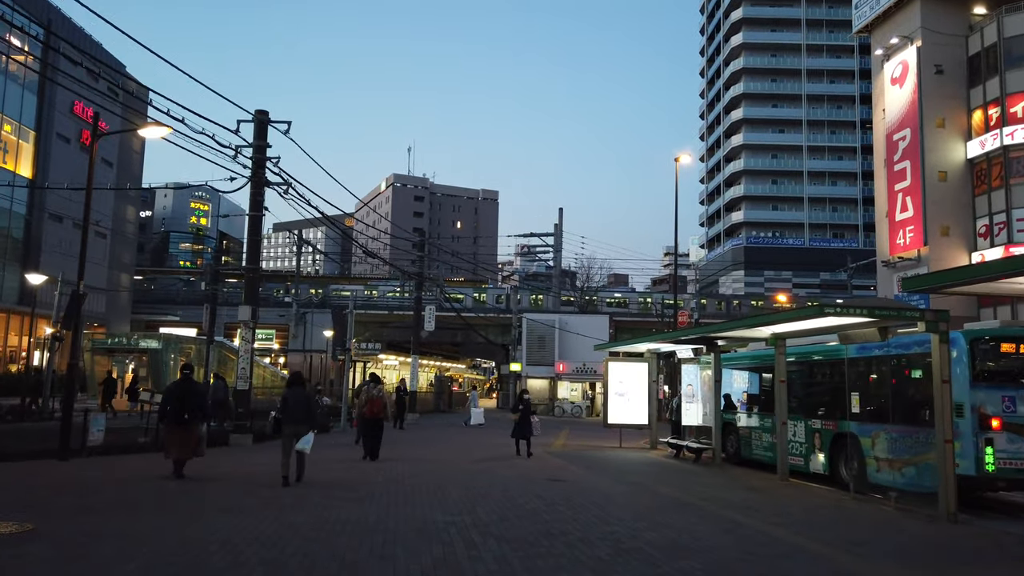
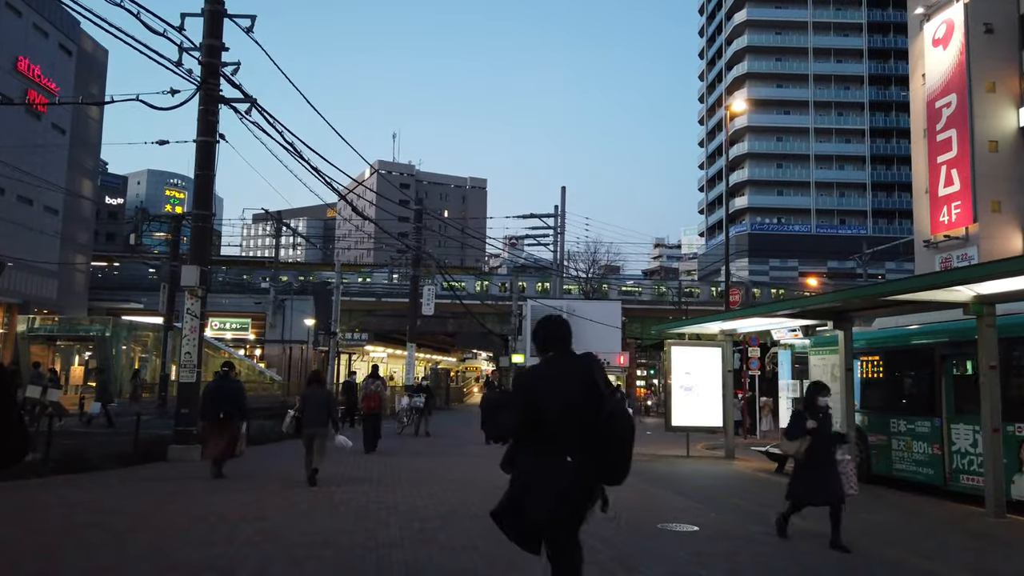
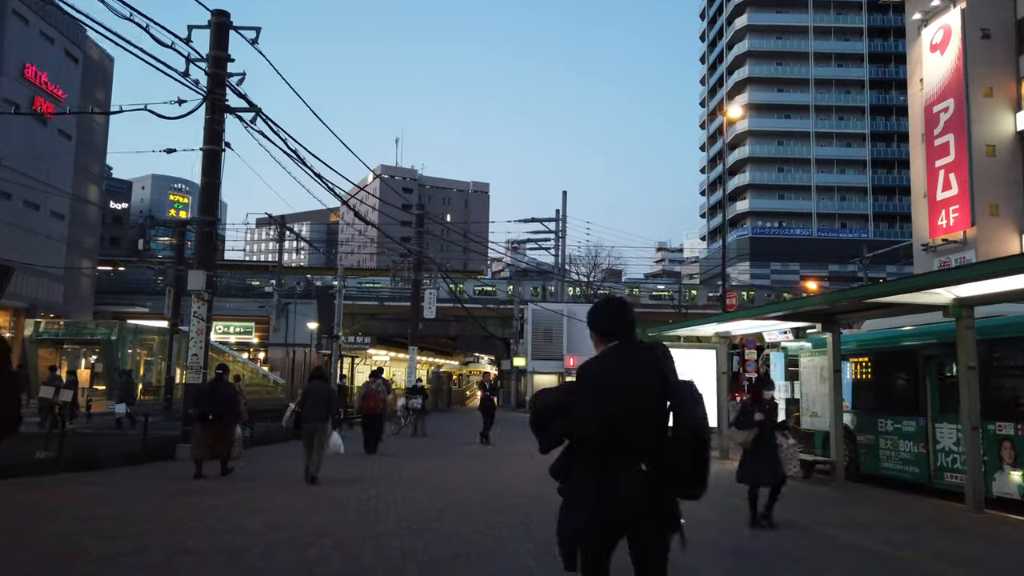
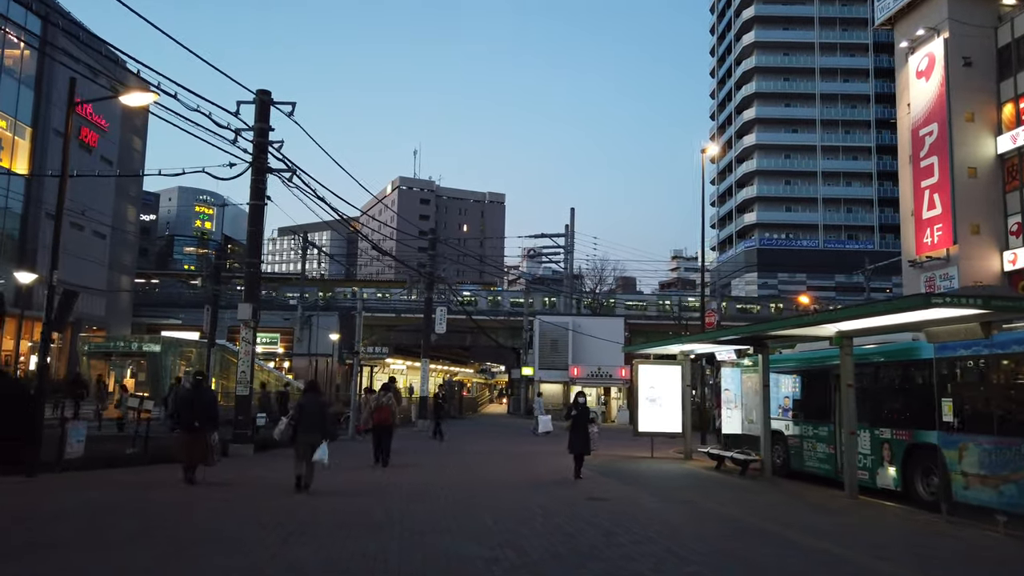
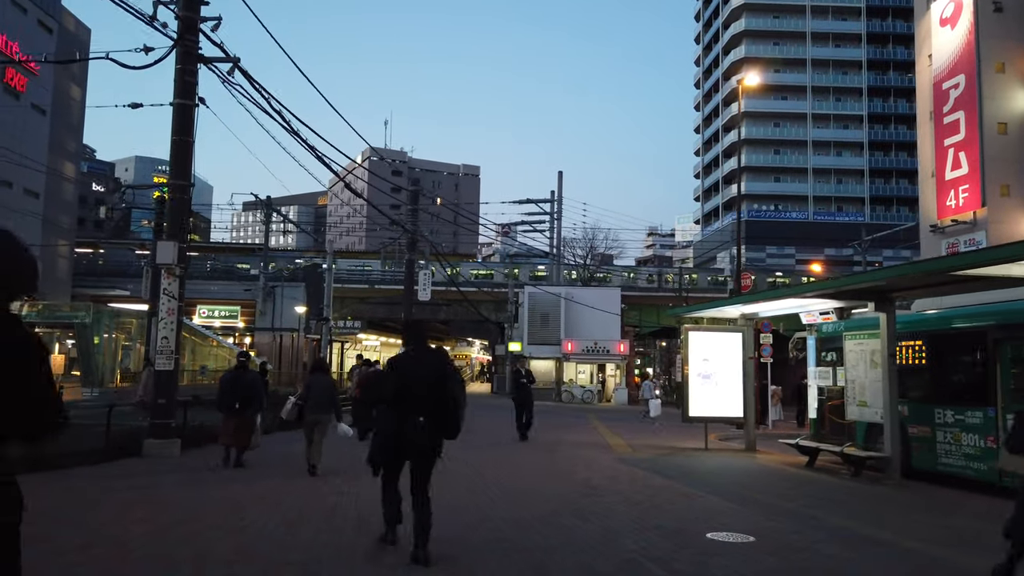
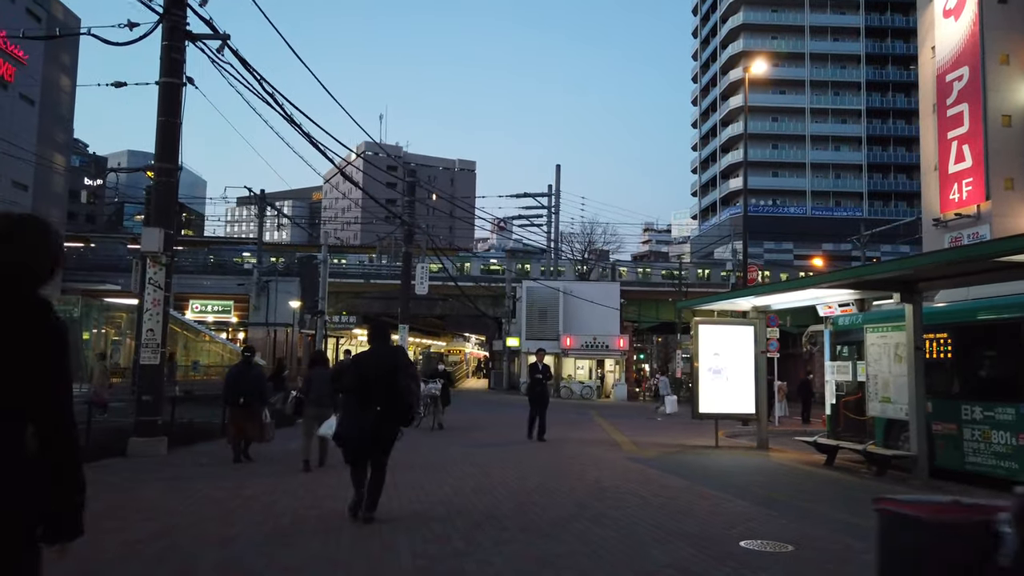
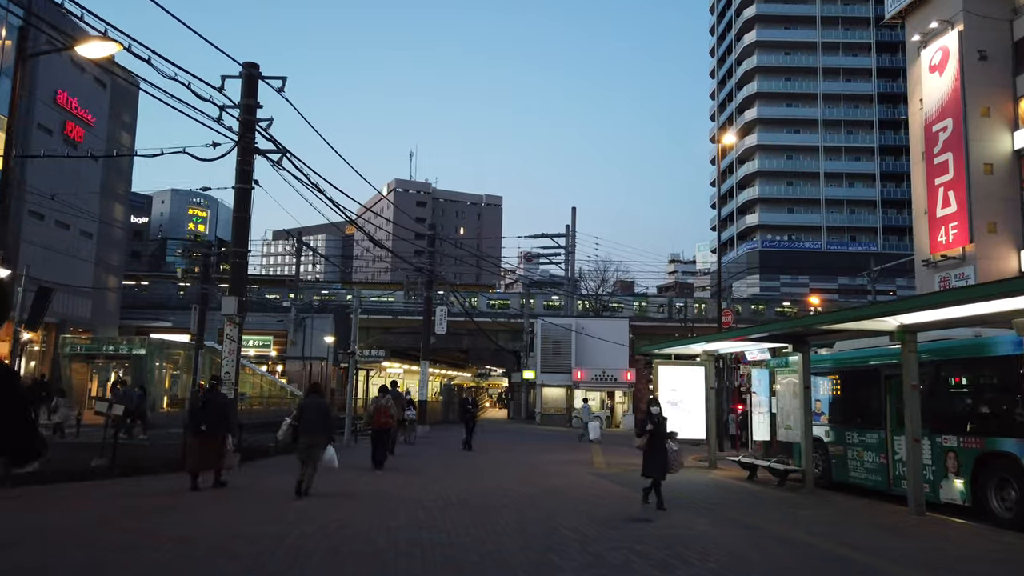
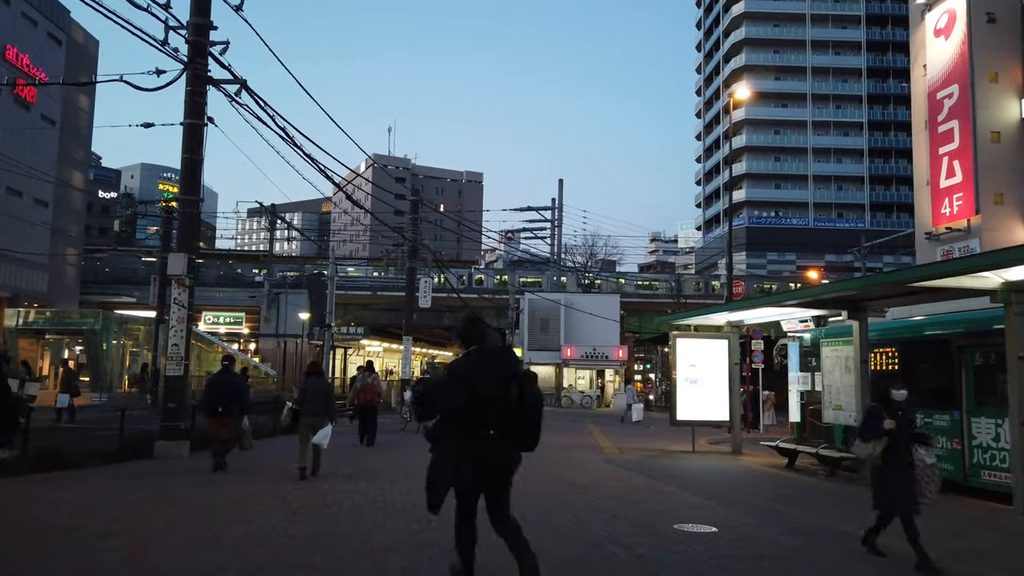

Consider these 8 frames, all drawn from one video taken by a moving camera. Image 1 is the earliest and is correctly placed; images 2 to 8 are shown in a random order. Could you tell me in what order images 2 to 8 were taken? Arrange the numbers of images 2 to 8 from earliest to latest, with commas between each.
4, 7, 3, 2, 8, 5, 6
